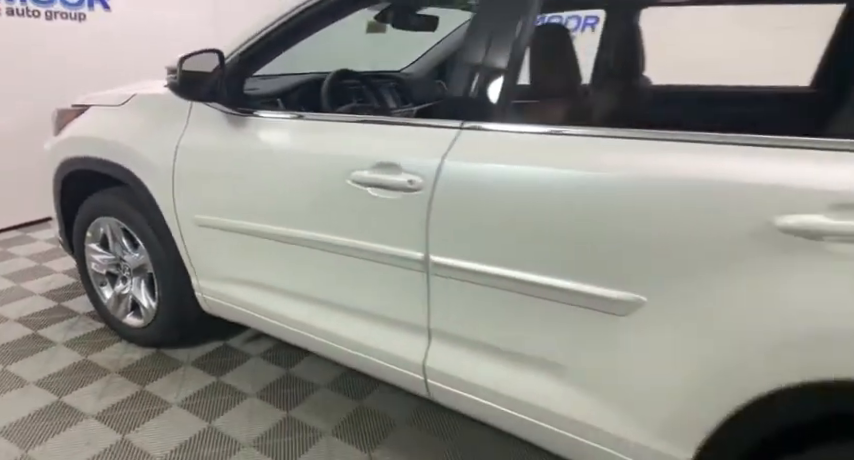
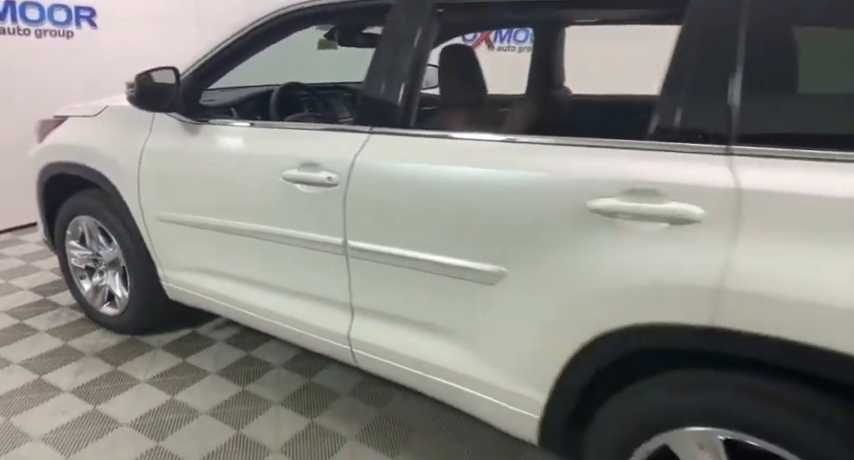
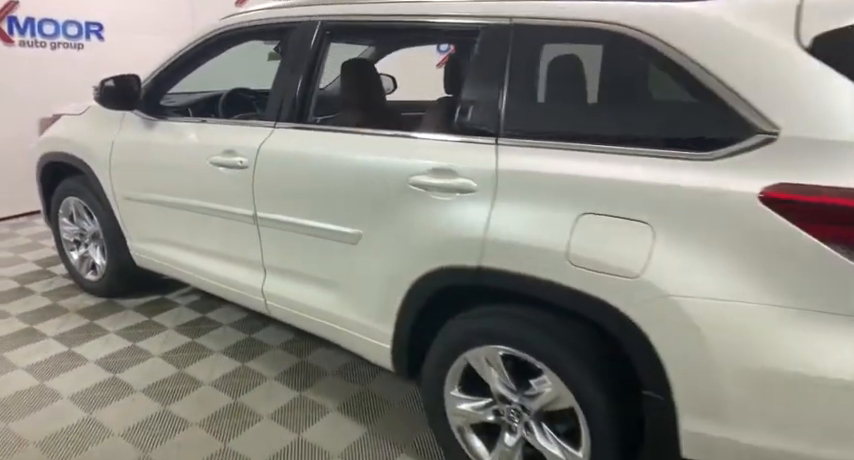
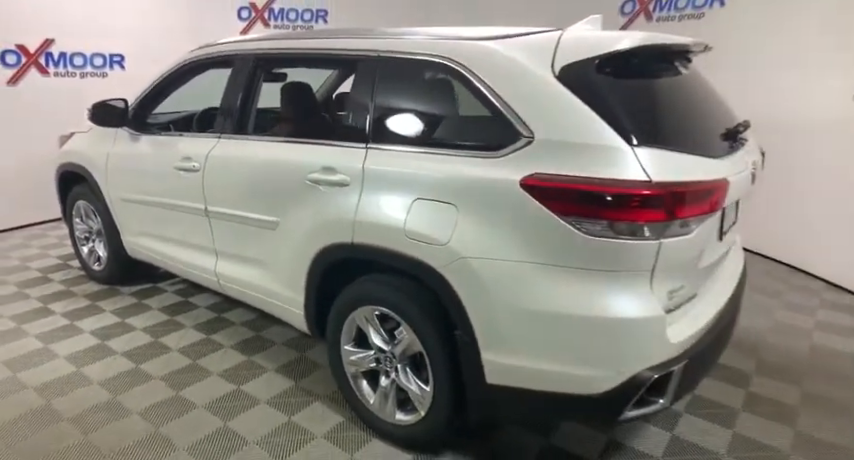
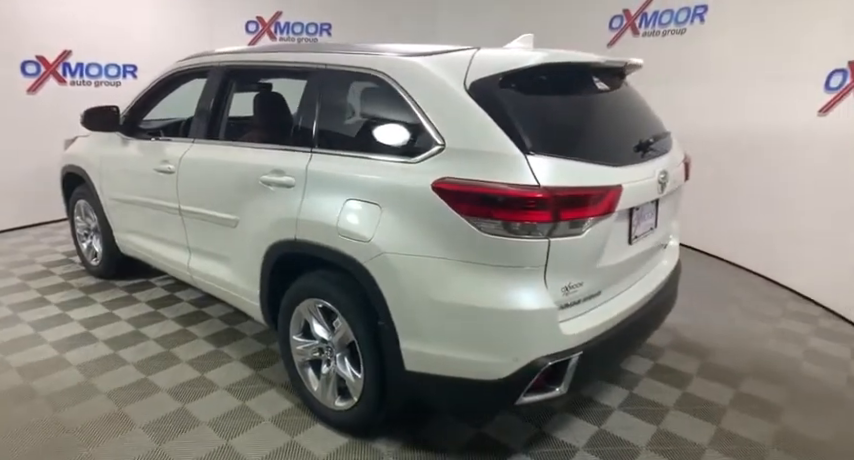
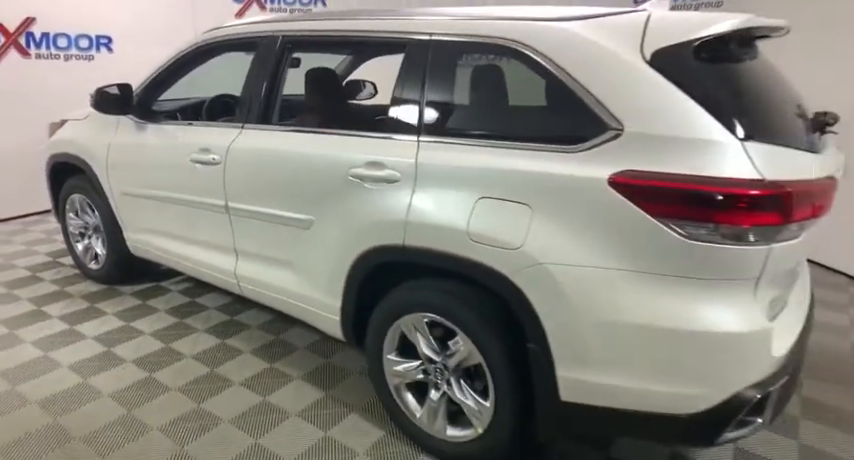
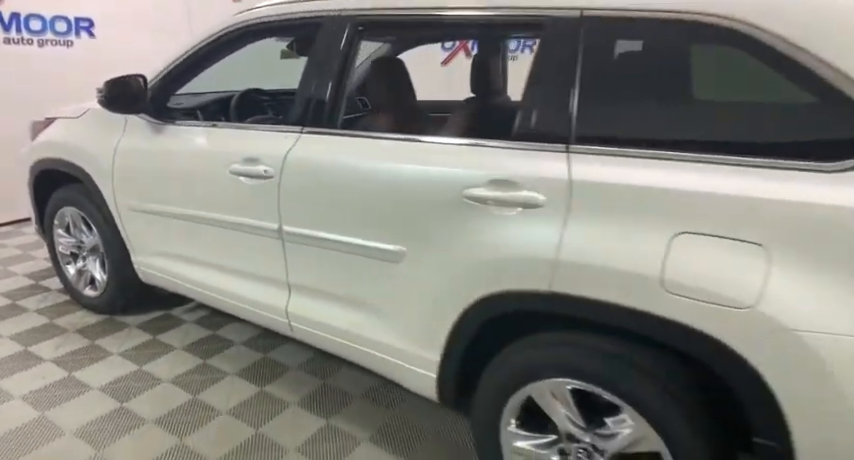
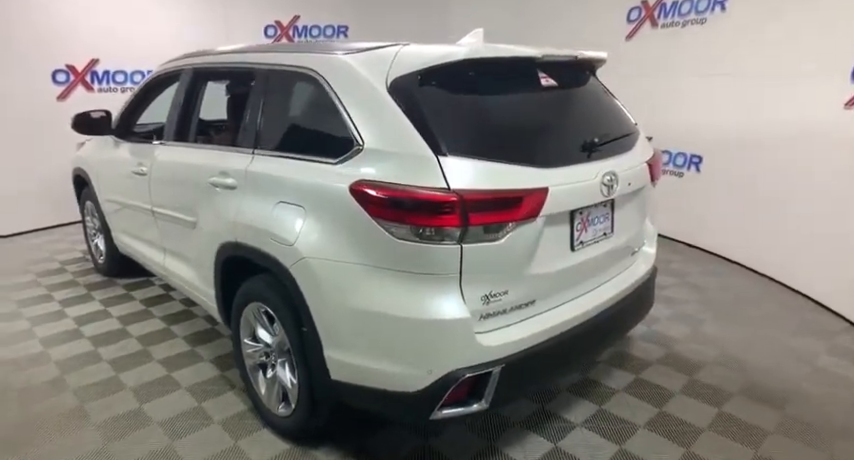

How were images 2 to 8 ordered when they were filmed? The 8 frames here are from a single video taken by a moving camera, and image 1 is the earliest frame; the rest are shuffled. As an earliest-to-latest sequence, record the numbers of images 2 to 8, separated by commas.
2, 7, 3, 6, 4, 5, 8
